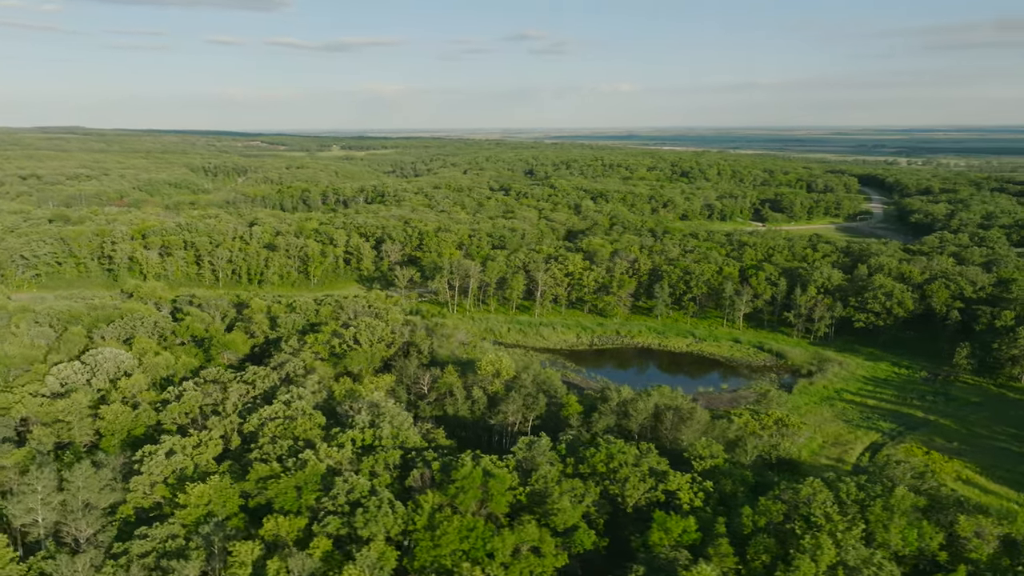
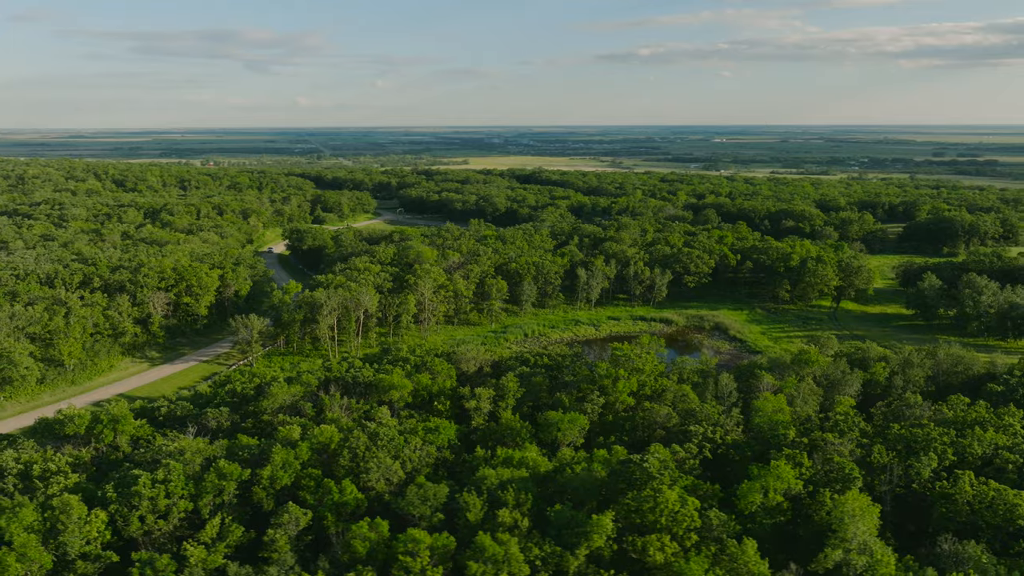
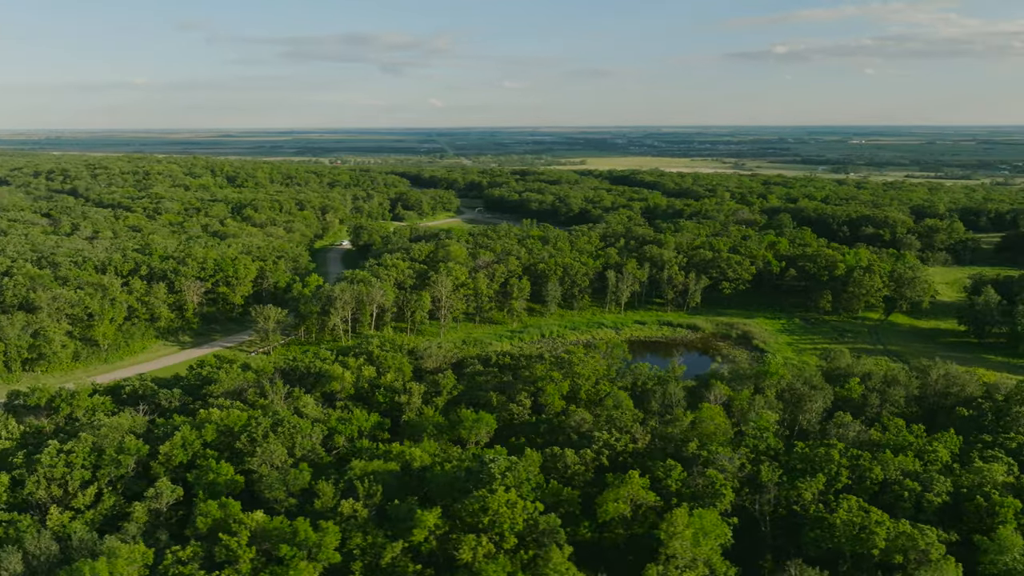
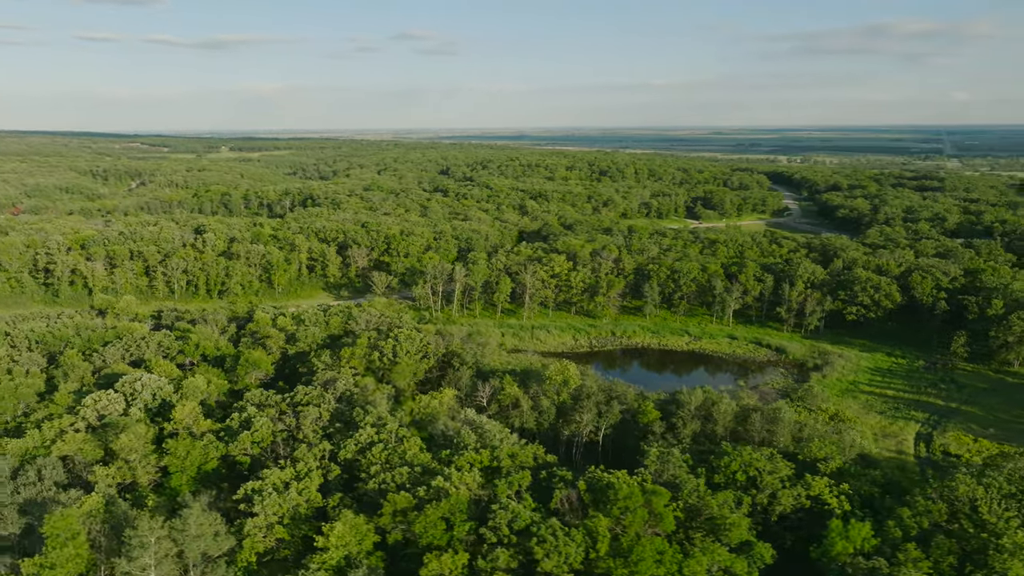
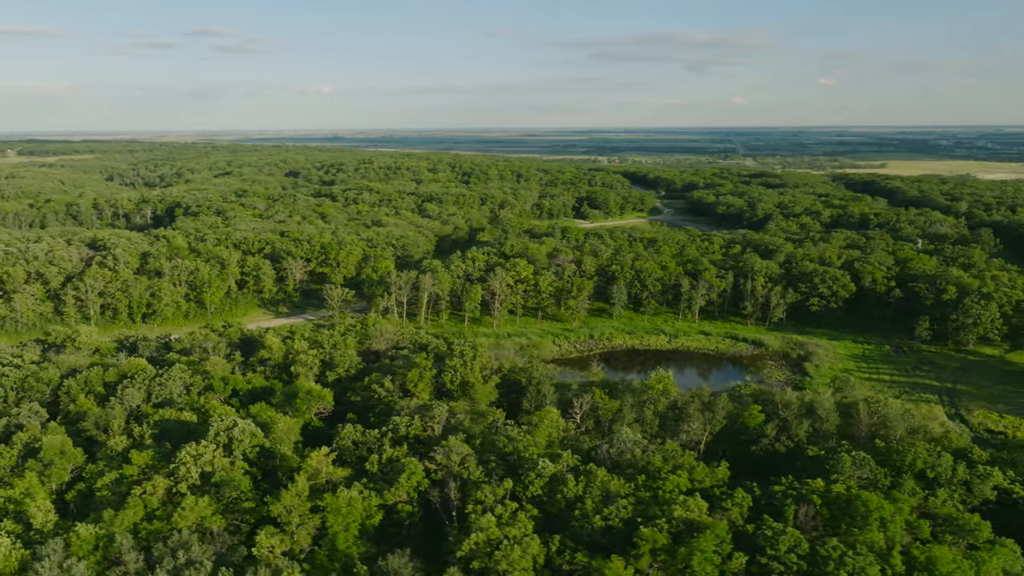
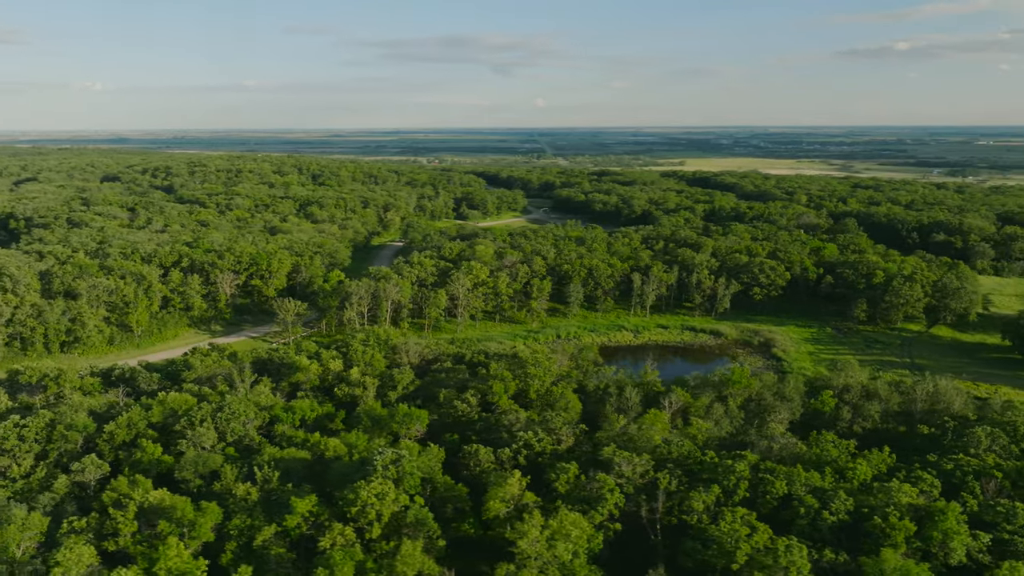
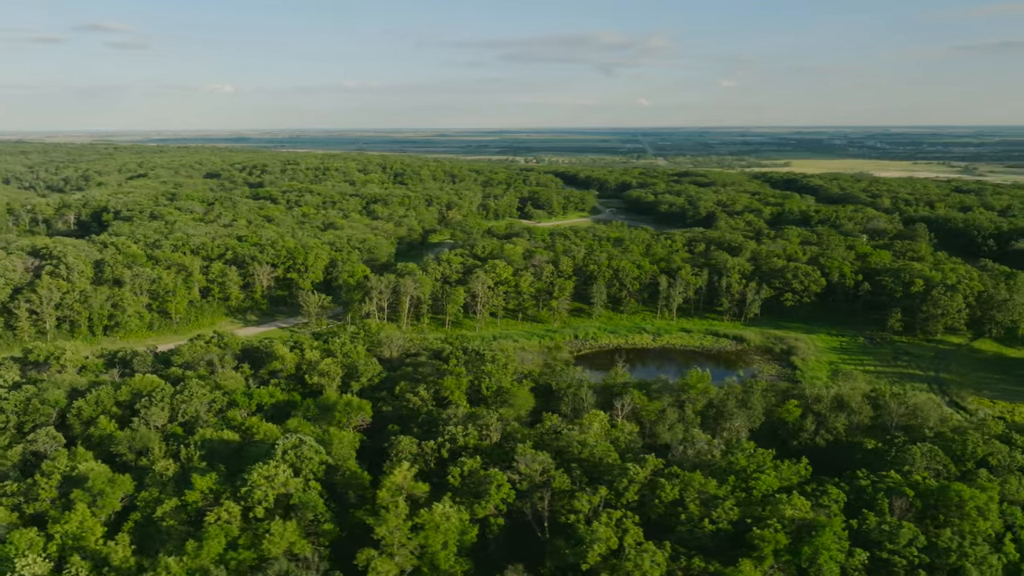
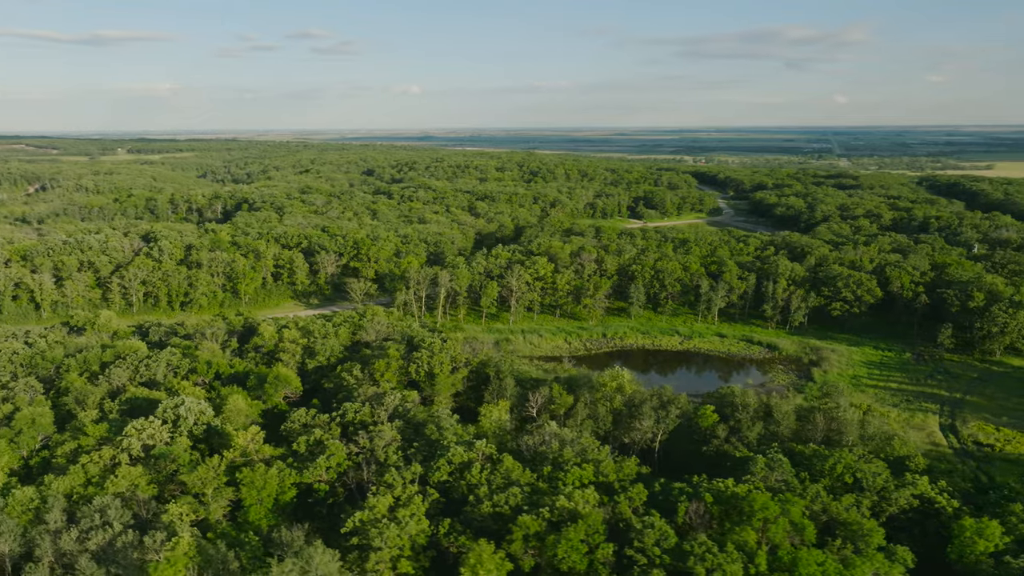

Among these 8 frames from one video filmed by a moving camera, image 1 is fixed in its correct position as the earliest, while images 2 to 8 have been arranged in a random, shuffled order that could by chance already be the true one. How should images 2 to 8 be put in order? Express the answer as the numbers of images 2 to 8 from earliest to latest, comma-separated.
4, 8, 5, 7, 6, 3, 2
